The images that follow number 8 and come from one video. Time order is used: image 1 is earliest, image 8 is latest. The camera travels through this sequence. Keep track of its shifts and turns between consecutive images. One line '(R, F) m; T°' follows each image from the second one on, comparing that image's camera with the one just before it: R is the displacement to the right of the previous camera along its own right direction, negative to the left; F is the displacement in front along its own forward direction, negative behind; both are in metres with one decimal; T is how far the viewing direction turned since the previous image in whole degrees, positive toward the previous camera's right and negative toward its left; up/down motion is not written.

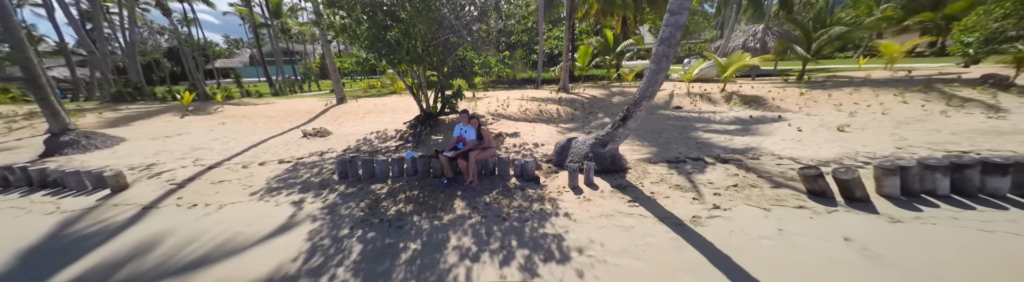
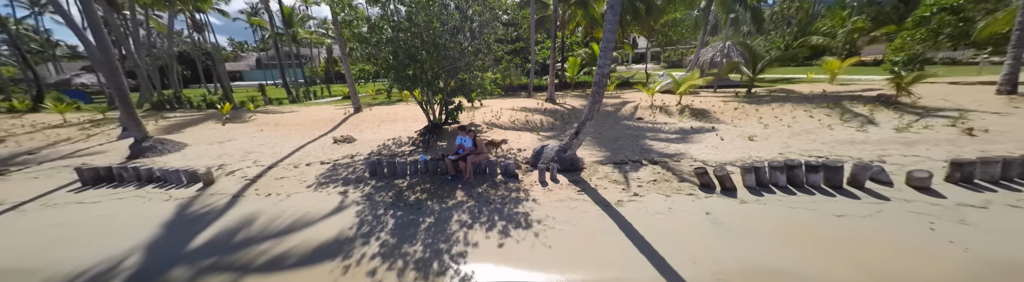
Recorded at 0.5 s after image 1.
(+0.2, -1.2) m; 0°
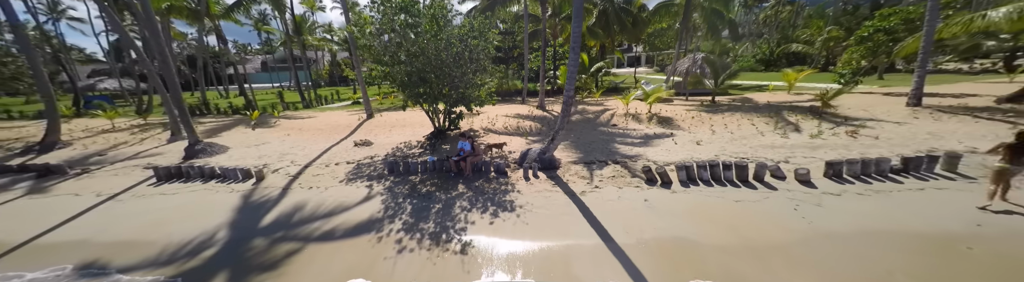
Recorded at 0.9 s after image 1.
(+0.2, -1.1) m; 0°
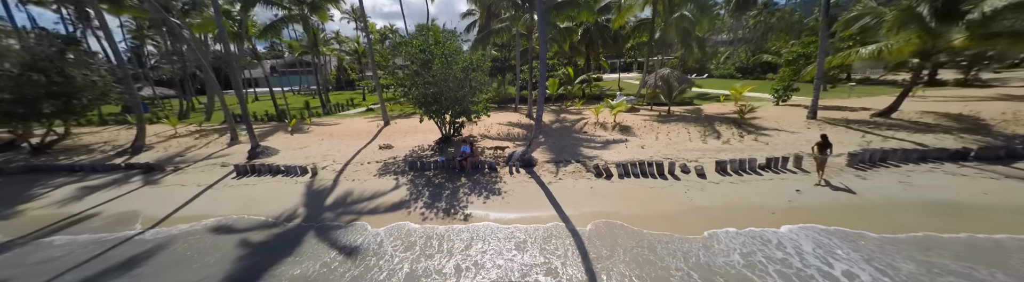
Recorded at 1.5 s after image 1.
(+0.3, -2.0) m; 0°
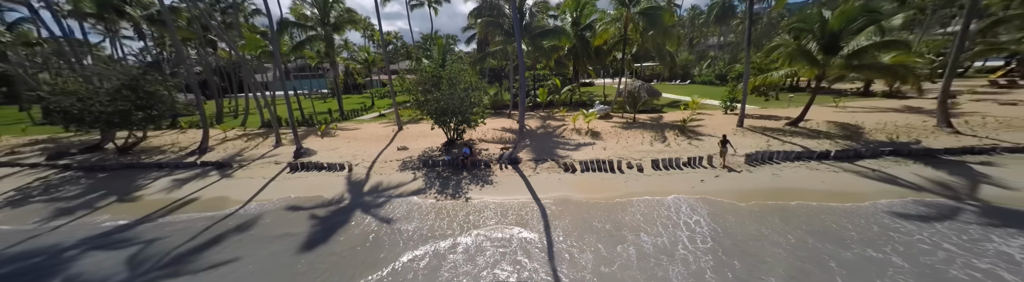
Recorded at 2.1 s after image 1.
(+0.4, -2.3) m; 0°
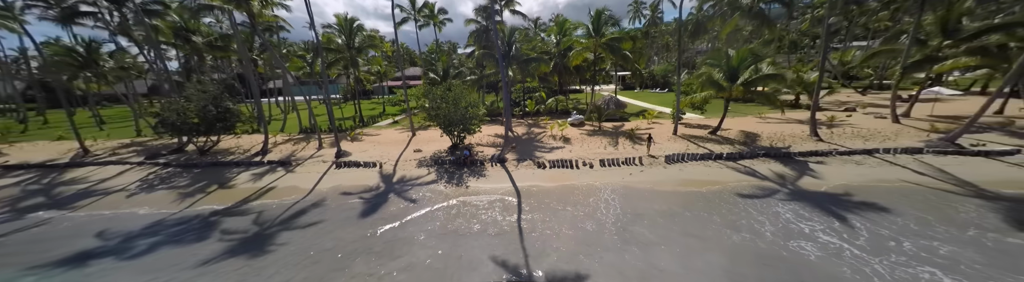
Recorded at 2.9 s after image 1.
(+0.6, -3.4) m; 0°
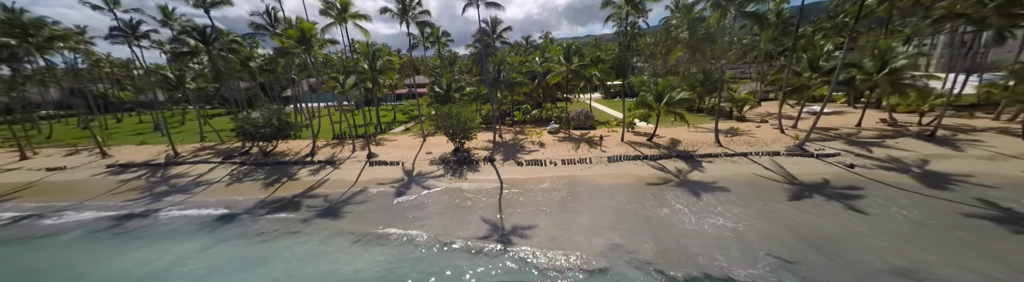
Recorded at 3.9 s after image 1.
(+0.9, -4.8) m; 0°
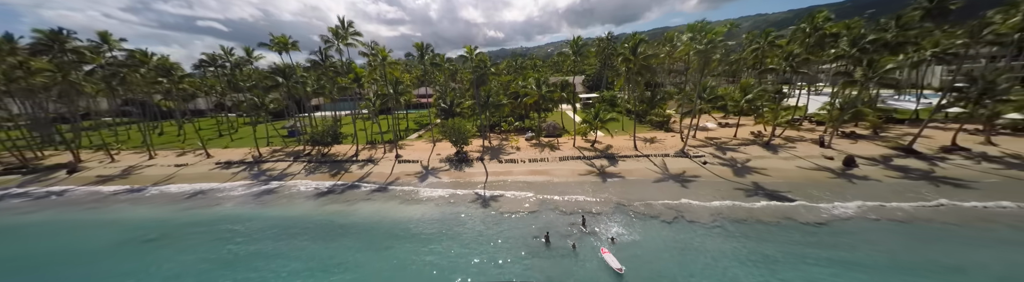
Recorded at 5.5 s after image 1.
(+1.8, -8.2) m; 0°
